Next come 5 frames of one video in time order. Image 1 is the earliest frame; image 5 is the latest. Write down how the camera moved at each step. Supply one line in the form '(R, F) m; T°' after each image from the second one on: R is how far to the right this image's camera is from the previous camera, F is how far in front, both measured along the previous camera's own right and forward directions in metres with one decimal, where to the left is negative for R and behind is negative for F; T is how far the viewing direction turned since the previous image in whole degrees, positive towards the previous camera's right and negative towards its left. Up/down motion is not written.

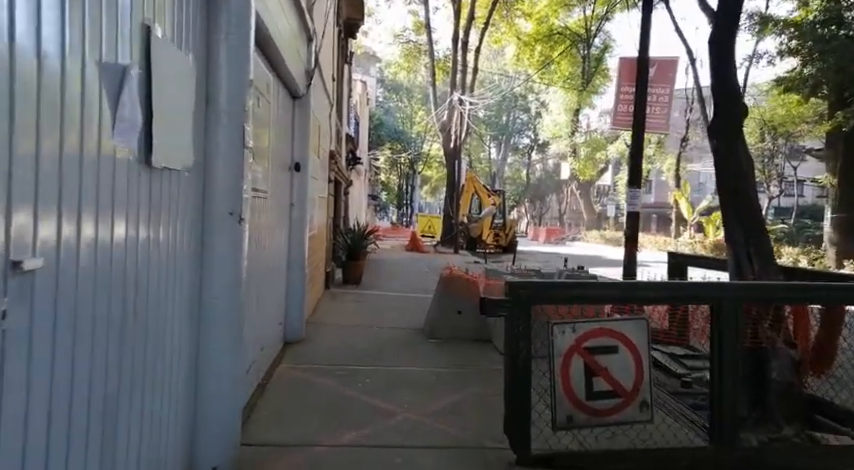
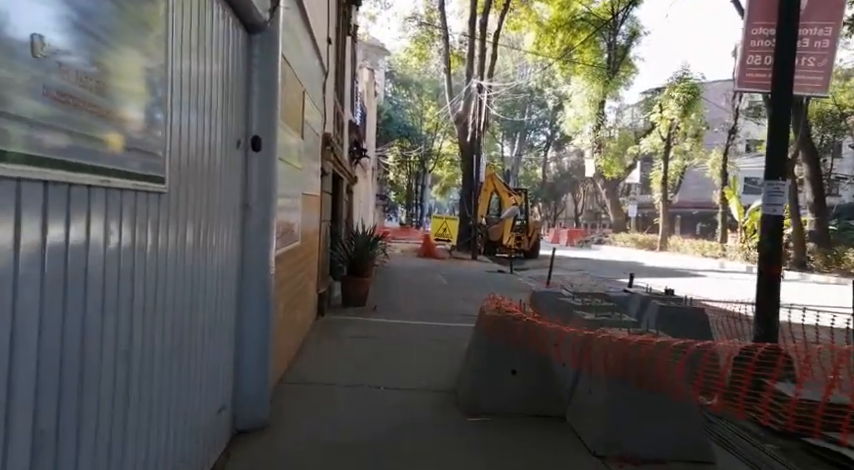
(-0.2, +2.7) m; -1°
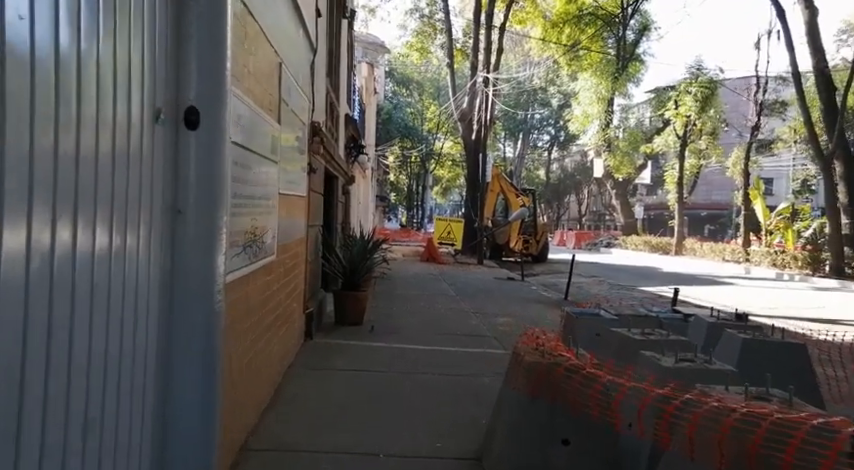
(-0.1, +1.4) m; 0°
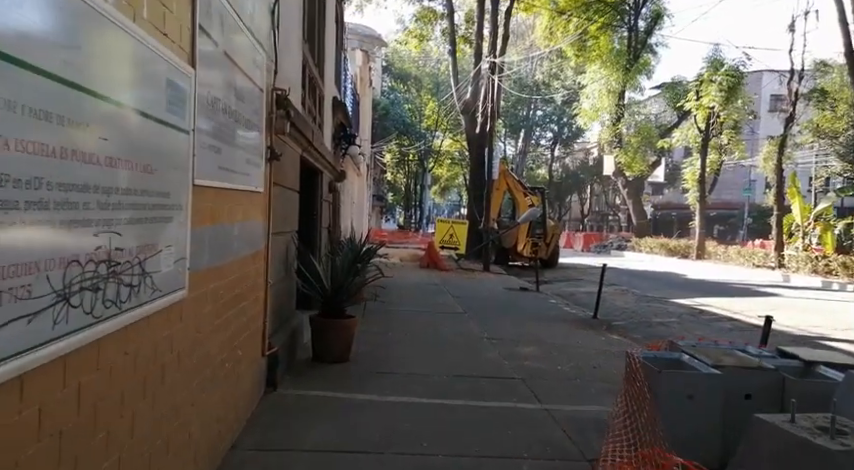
(-0.1, +2.0) m; 0°
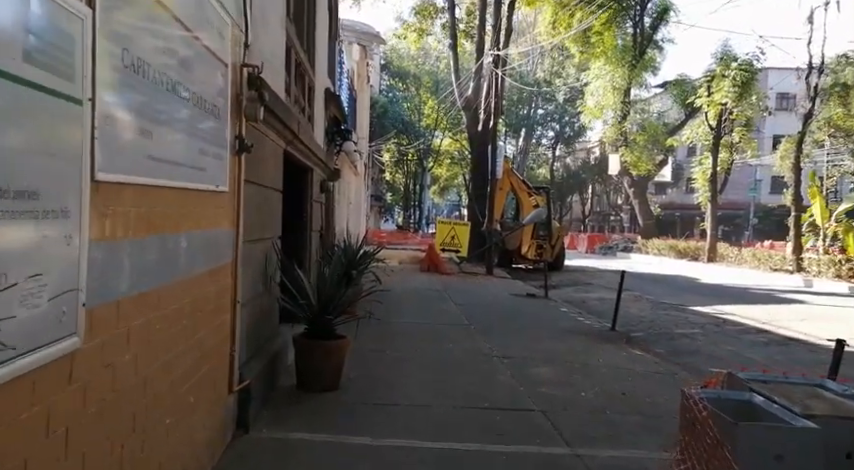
(0.0, +1.0) m; 0°
